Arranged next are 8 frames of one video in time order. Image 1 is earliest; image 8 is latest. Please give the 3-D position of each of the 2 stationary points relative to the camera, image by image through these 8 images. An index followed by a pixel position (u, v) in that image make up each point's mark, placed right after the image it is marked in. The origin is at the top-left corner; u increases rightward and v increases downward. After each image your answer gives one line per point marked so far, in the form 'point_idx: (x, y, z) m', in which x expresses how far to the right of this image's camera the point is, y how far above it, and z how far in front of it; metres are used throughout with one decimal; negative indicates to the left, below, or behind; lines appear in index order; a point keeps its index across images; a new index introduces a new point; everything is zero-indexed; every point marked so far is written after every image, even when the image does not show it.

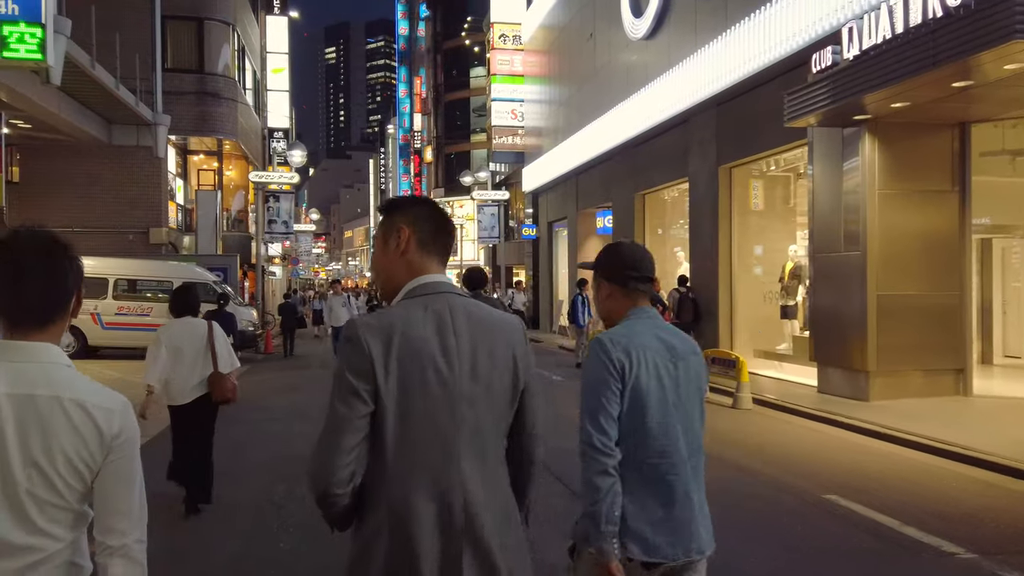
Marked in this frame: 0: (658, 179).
0: (+3.7, +2.7, +19.1) m
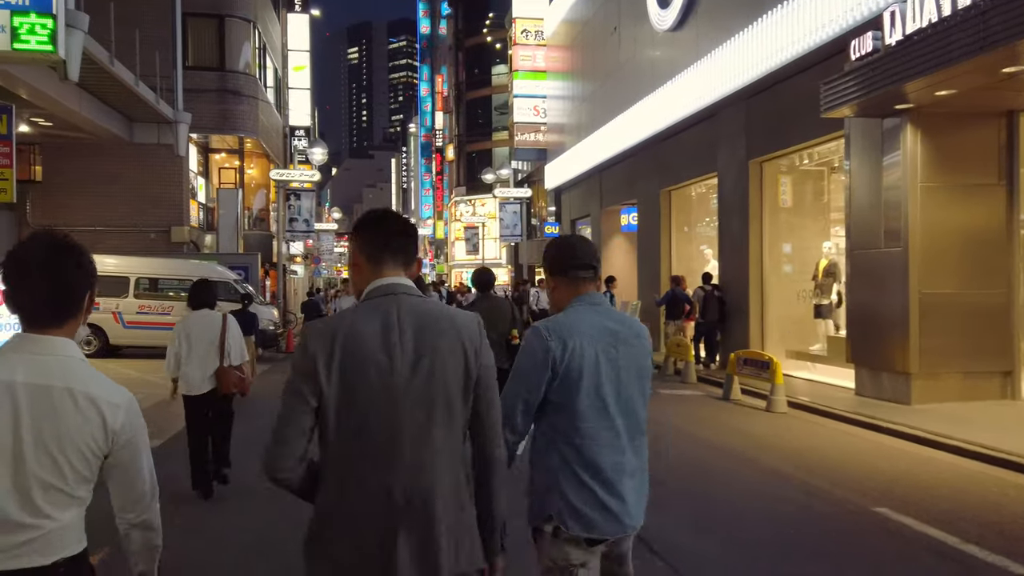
0: (+4.2, +2.8, +18.6) m
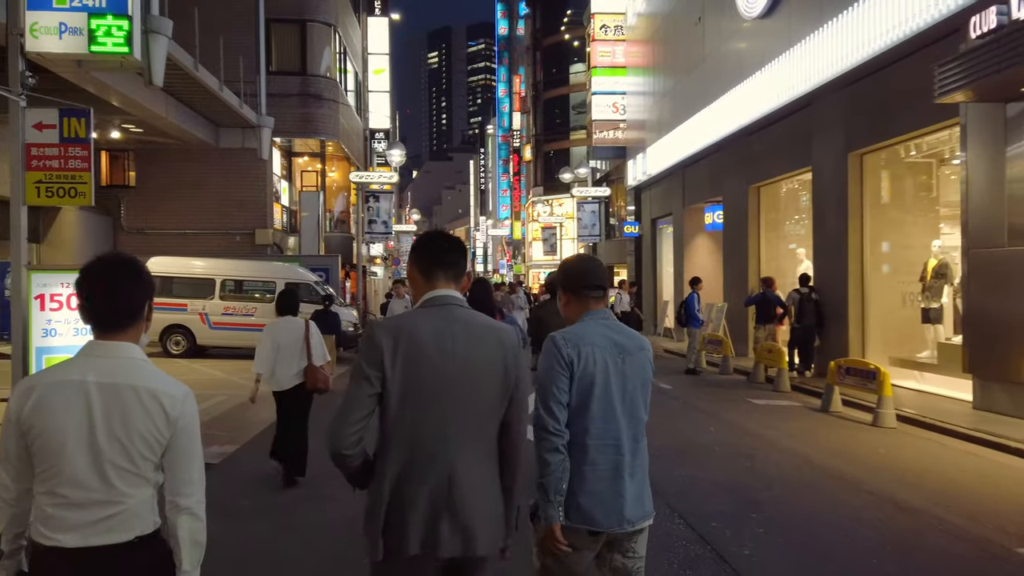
0: (+6.1, +2.7, +17.6) m
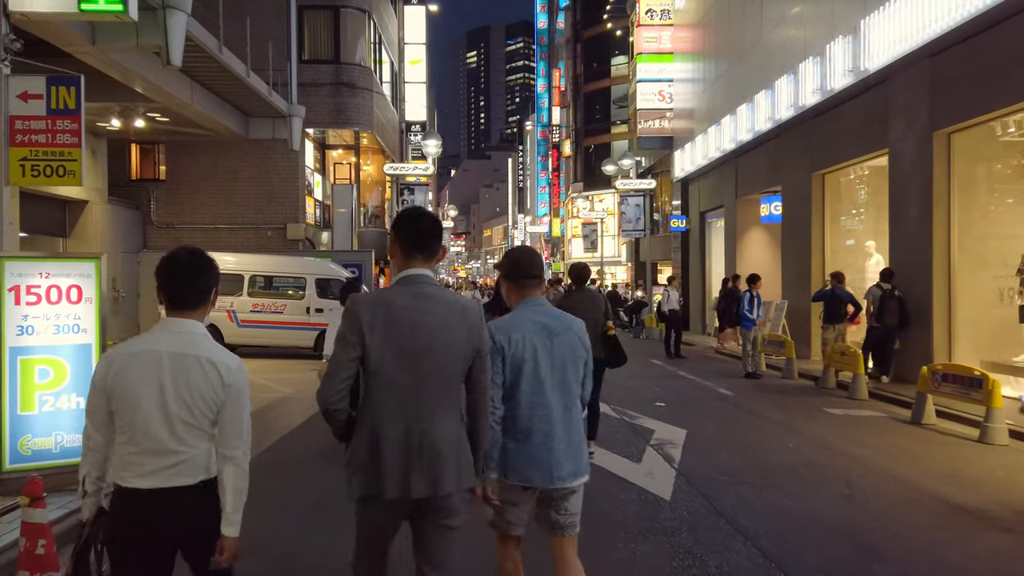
0: (+7.0, +2.8, +16.0) m
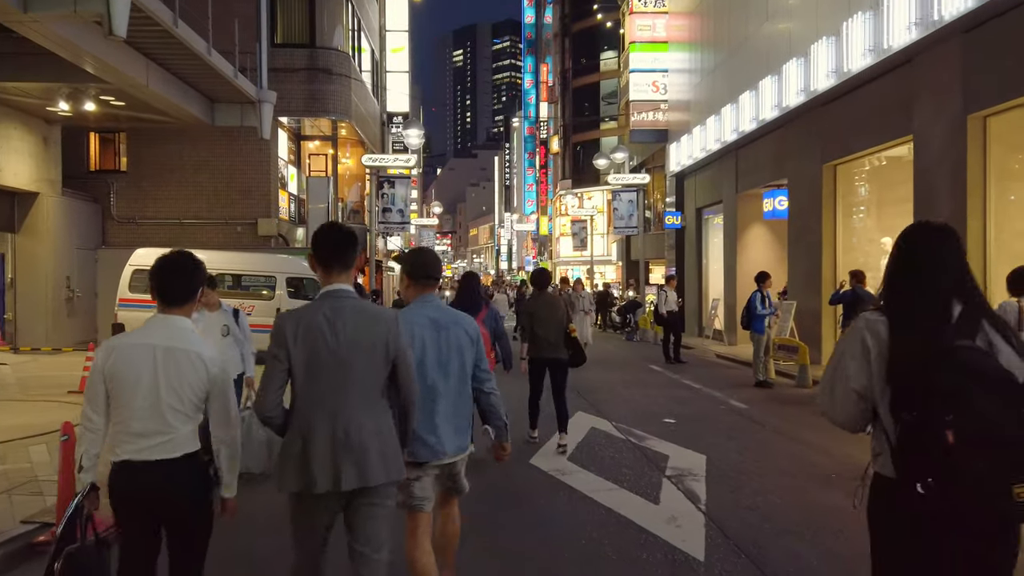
0: (+6.8, +2.8, +14.8) m
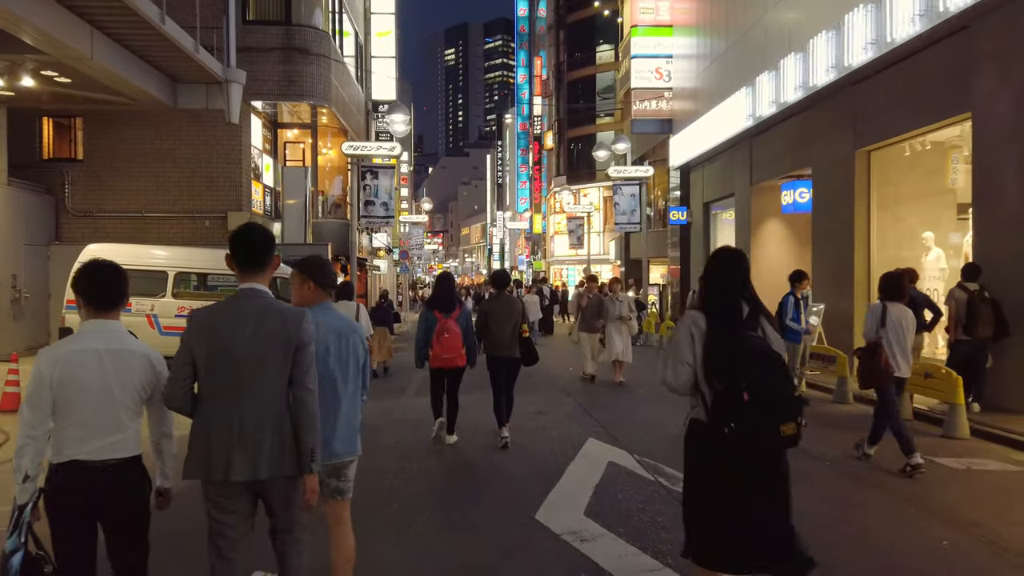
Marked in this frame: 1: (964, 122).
0: (+6.7, +2.8, +13.0) m
1: (+7.1, +2.6, +11.8) m
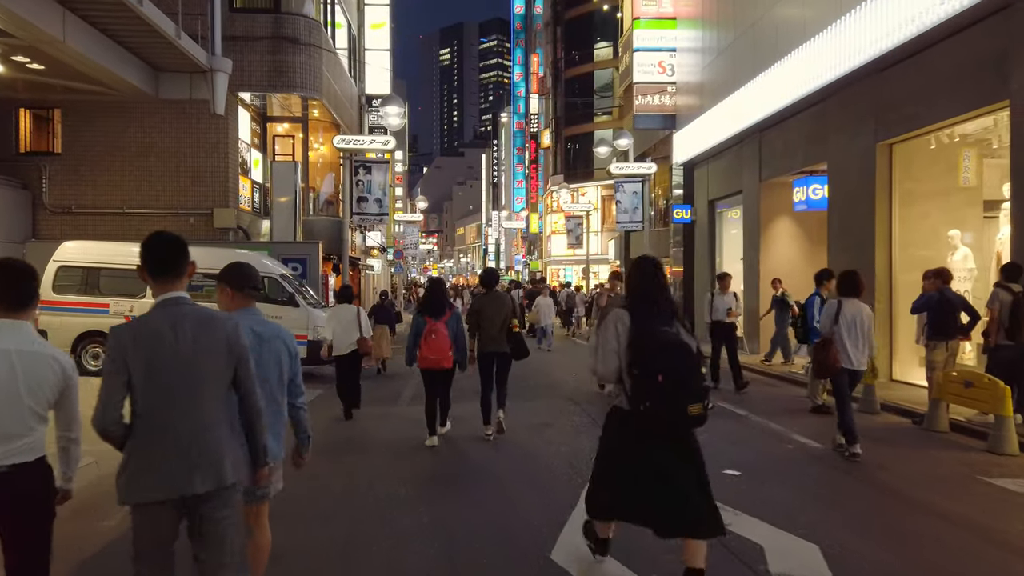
0: (+6.7, +2.8, +12.3) m
1: (+7.1, +2.6, +11.1) m
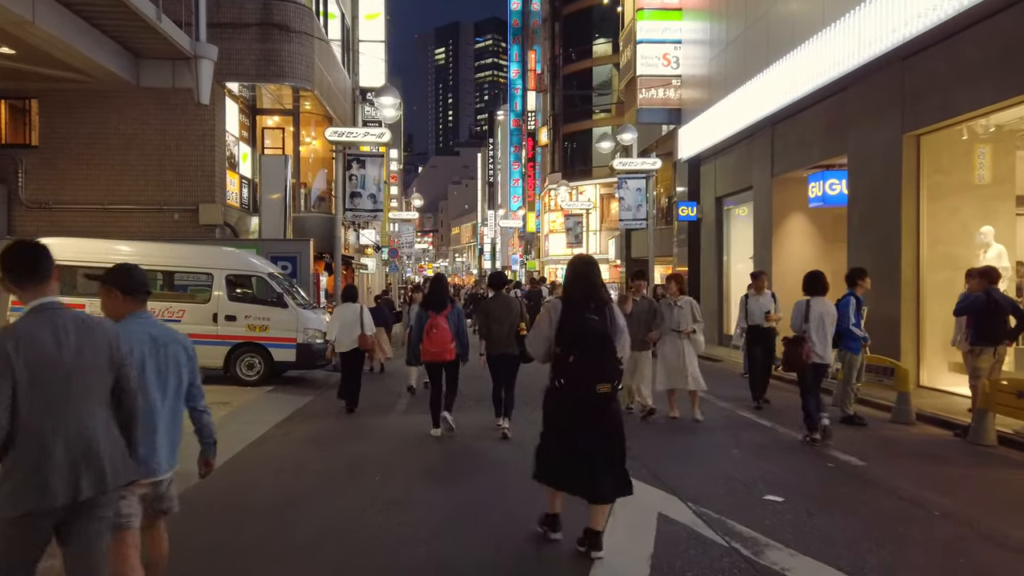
0: (+6.8, +2.8, +11.4) m
1: (+7.2, +2.6, +10.2) m
